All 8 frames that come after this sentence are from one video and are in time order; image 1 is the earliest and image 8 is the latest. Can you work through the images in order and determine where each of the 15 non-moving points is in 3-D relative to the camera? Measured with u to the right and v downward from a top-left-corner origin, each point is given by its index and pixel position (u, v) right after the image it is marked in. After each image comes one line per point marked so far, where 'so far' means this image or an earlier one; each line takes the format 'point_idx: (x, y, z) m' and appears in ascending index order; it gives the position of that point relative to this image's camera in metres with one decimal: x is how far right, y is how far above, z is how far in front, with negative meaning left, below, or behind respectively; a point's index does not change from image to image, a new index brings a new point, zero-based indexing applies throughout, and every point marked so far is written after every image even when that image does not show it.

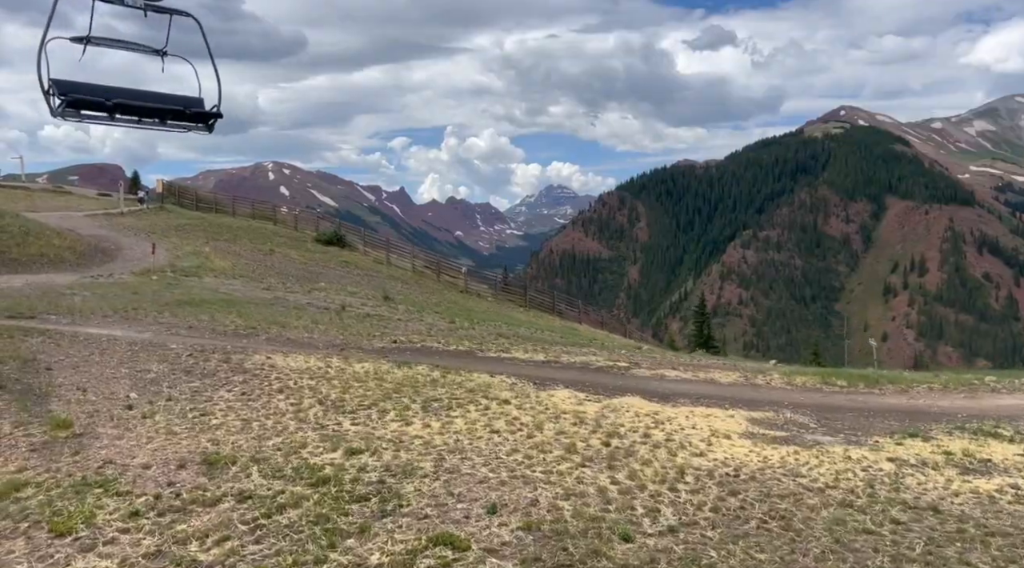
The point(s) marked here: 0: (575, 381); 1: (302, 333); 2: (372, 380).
0: (+1.3, -1.9, +15.3) m
1: (-5.3, -1.2, +20.0) m
2: (-2.6, -1.8, +14.8) m
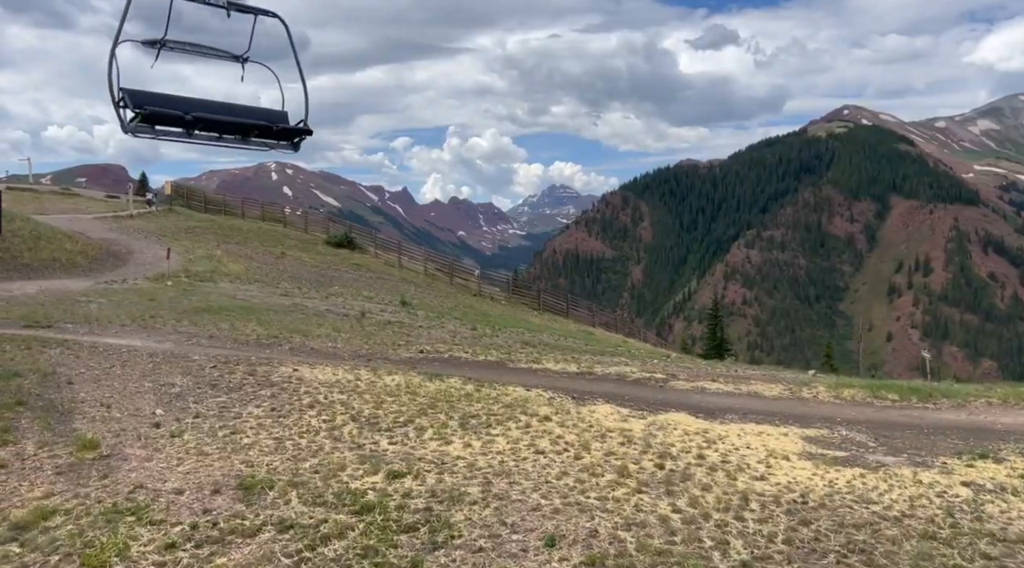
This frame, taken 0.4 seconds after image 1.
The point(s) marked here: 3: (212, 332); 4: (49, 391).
0: (+2.0, -2.1, +14.7) m
1: (-4.6, -1.4, +19.5) m
2: (-1.9, -2.0, +14.2) m
3: (-7.6, -1.2, +20.0) m
4: (-8.0, -1.9, +13.8) m
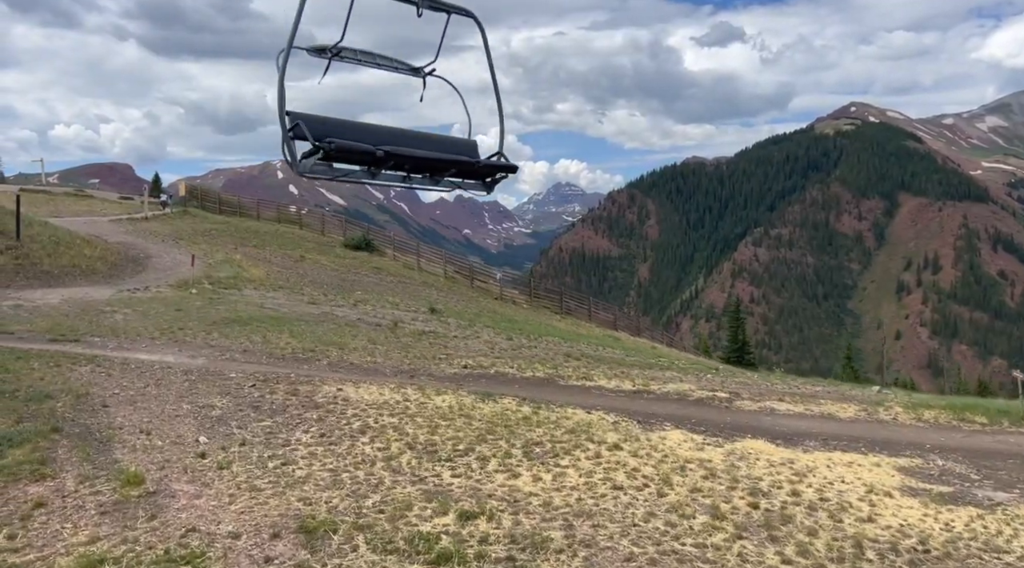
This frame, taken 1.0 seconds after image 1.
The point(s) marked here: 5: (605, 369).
0: (+3.0, -2.3, +13.9) m
1: (-3.5, -1.7, +18.7) m
2: (-0.9, -2.3, +13.4) m
3: (-6.5, -1.5, +19.2) m
4: (-7.0, -2.2, +13.0) m
5: (+2.2, -2.0, +18.8) m
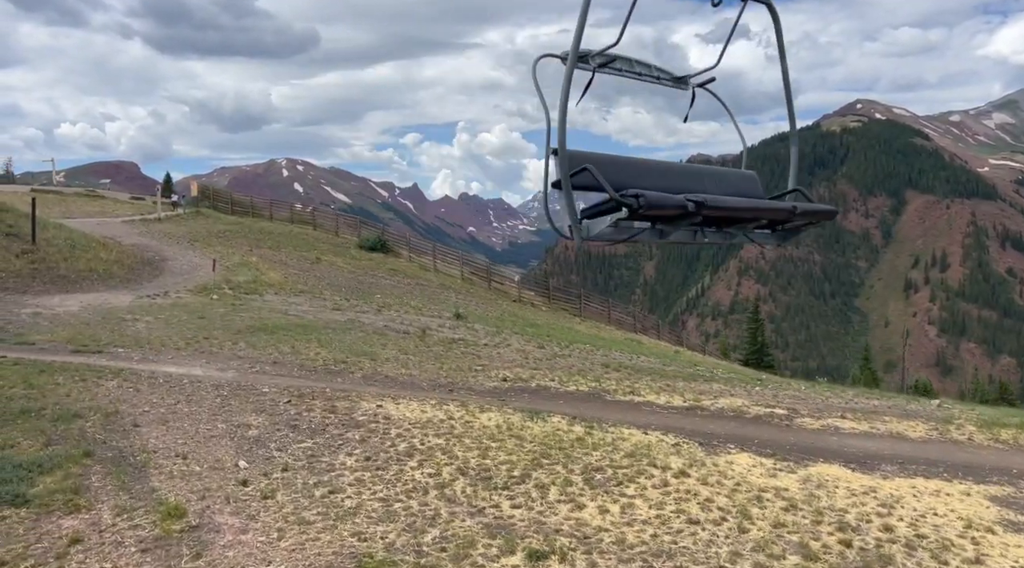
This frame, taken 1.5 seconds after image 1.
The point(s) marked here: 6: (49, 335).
0: (+3.9, -2.5, +13.1) m
1: (-2.6, -1.9, +18.0) m
2: (-0.1, -2.5, +12.7) m
3: (-5.6, -1.7, +18.5) m
4: (-6.2, -2.4, +12.3) m
5: (+3.1, -2.2, +18.1) m
6: (-11.7, -1.3, +20.0) m
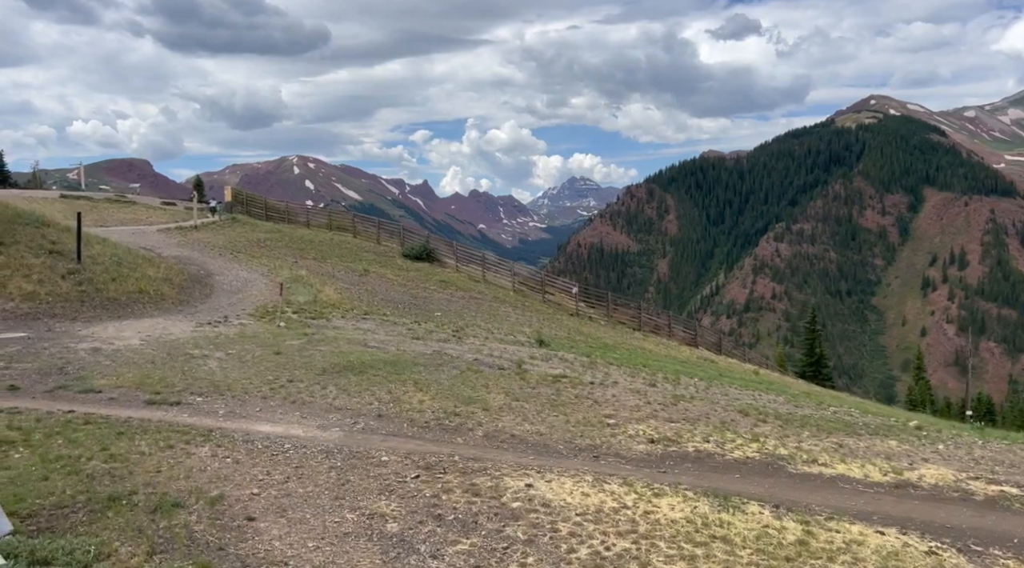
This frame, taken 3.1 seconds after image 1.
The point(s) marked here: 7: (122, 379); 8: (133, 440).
0: (+6.5, -3.4, +10.5) m
1: (+0.1, -2.7, +15.6) m
2: (+2.6, -3.3, +10.2) m
3: (-2.8, -2.5, +16.1) m
4: (-3.5, -3.2, +10.0) m
5: (+5.9, -3.0, +15.5) m
6: (-8.9, -2.1, +17.7) m
7: (-8.7, -2.1, +17.7) m
8: (-6.5, -2.7, +13.6) m
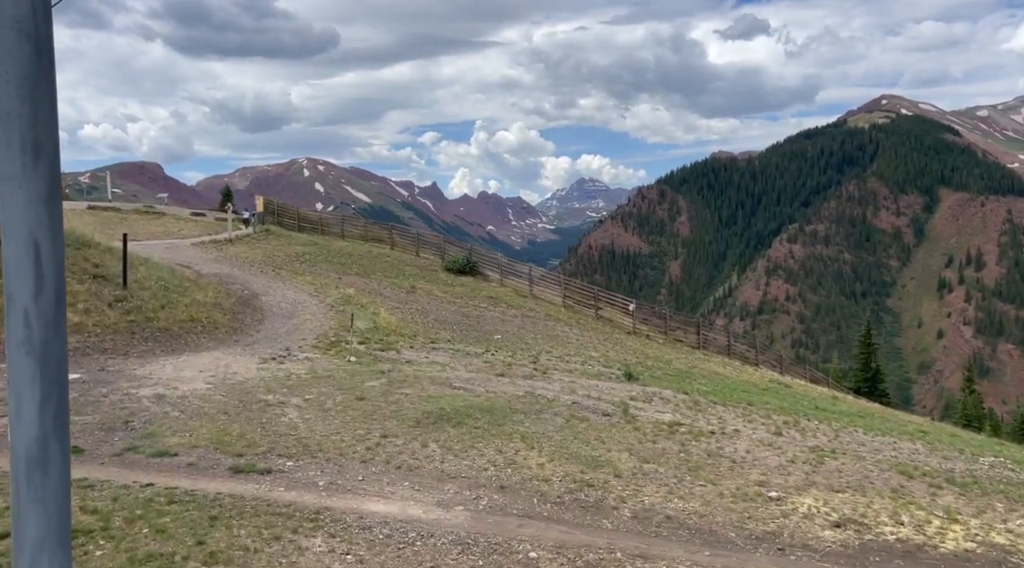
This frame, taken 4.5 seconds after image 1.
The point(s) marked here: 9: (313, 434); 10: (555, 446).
0: (+8.9, -4.1, +8.2) m
1: (+2.6, -3.6, +13.3) m
2: (+4.9, -4.1, +7.9) m
3: (-0.3, -3.4, +14.0) m
4: (-1.2, -4.0, +7.8) m
5: (+8.3, -3.8, +13.2) m
6: (-6.4, -3.0, +15.7) m
7: (-6.3, -3.0, +15.7) m
8: (-4.1, -3.5, +11.4) m
9: (-4.0, -3.0, +16.0) m
10: (+0.9, -3.2, +16.1) m
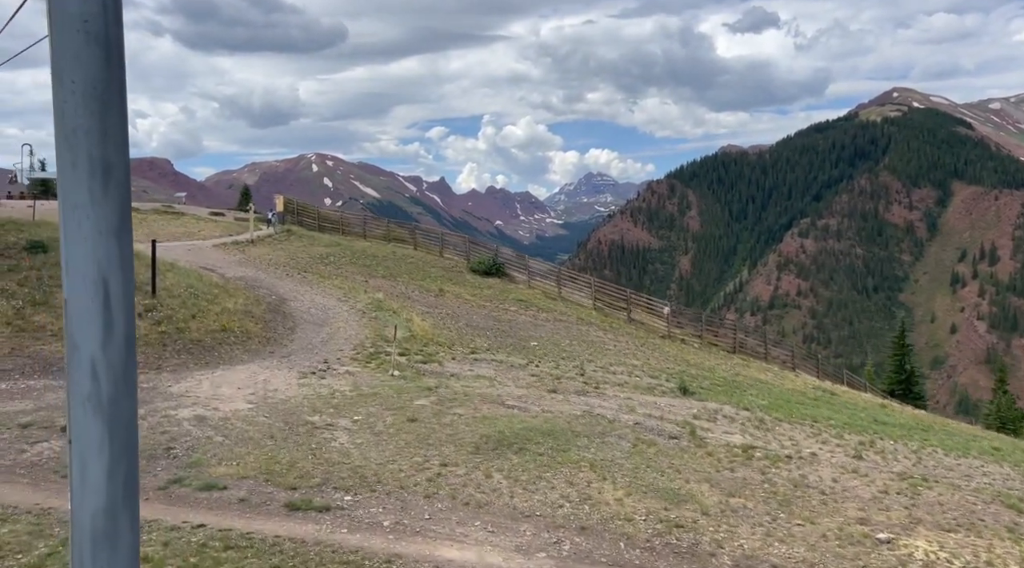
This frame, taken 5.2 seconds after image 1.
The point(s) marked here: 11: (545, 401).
0: (+10.1, -4.5, +6.9) m
1: (+3.9, -3.9, +12.1) m
2: (+6.1, -4.5, +6.7) m
3: (+0.9, -3.7, +12.8) m
4: (0.0, -4.4, +6.7) m
5: (+9.6, -4.2, +11.9) m
6: (-5.1, -3.3, +14.6) m
7: (-4.9, -3.3, +14.6) m
8: (-2.8, -3.9, +10.4) m
9: (-2.7, -3.3, +14.9) m
10: (+2.2, -3.6, +15.0) m
11: (+0.8, -2.9, +19.9) m
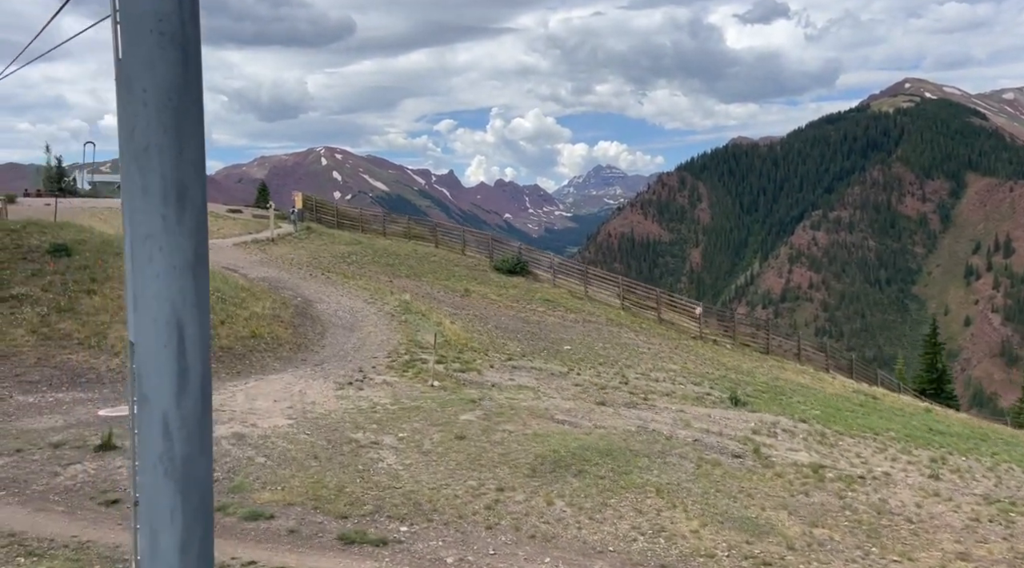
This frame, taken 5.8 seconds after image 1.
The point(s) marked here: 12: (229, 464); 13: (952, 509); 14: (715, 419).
0: (+11.0, -4.8, +5.8) m
1: (+4.9, -4.1, +11.1) m
2: (+7.1, -4.7, +5.7) m
3: (+2.0, -4.0, +11.9) m
4: (+1.0, -4.7, +5.7) m
5: (+10.6, -4.4, +10.8) m
6: (-4.0, -3.6, +13.7) m
7: (-3.9, -3.6, +13.7) m
8: (-1.8, -4.2, +9.4) m
9: (-1.6, -3.6, +14.0) m
10: (+3.3, -3.8, +14.0) m
11: (+2.0, -3.1, +18.9) m
12: (-5.3, -3.4, +14.9) m
13: (+7.9, -4.1, +14.3) m
14: (+5.0, -3.4, +19.8) m
